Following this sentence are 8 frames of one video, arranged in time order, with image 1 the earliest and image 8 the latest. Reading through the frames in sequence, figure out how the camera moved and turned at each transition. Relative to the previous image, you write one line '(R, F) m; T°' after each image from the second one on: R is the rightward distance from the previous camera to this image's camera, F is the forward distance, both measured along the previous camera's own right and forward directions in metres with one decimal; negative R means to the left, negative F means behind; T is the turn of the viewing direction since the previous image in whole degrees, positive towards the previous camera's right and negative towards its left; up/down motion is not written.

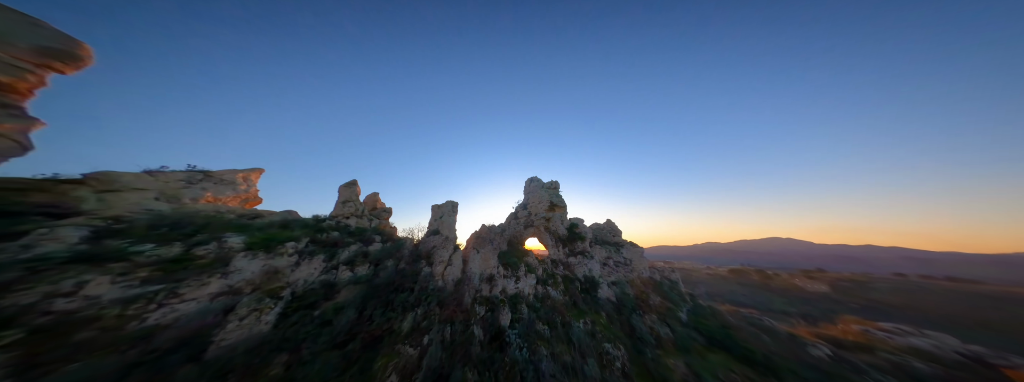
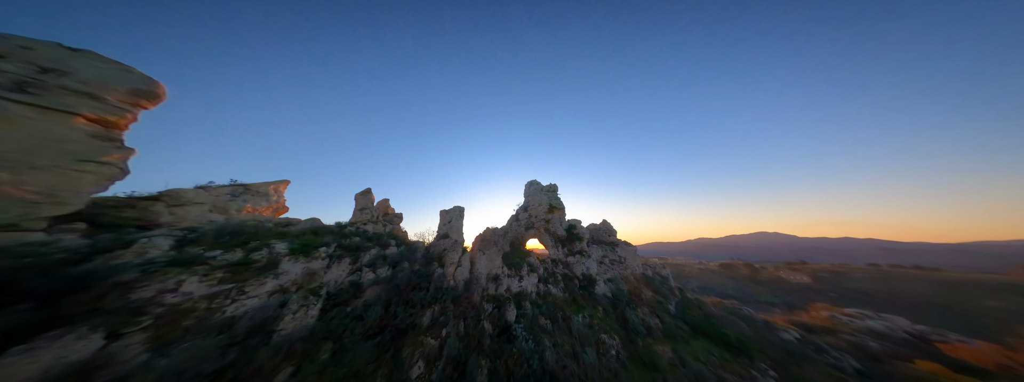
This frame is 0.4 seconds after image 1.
(-0.4, -1.1) m; +1°
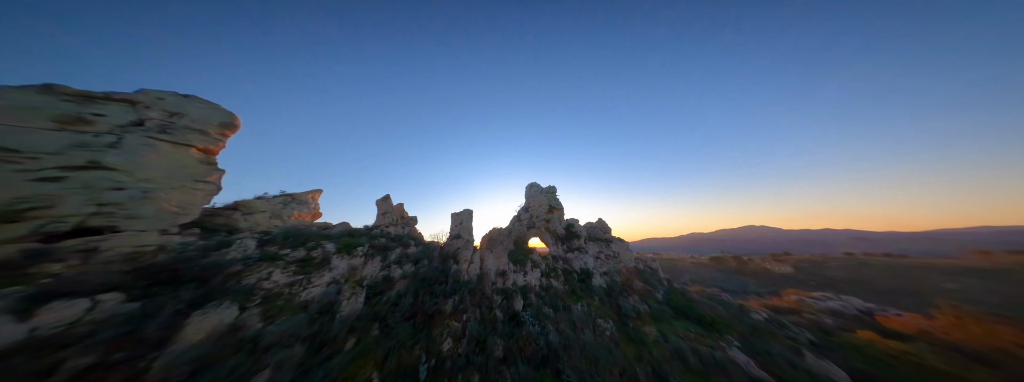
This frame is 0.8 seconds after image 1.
(-0.6, -1.7) m; +1°
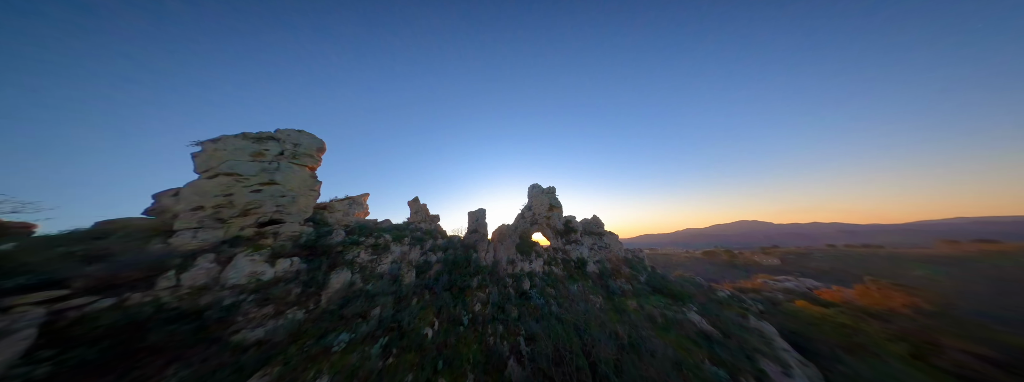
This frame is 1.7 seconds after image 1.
(-0.7, -3.2) m; 0°
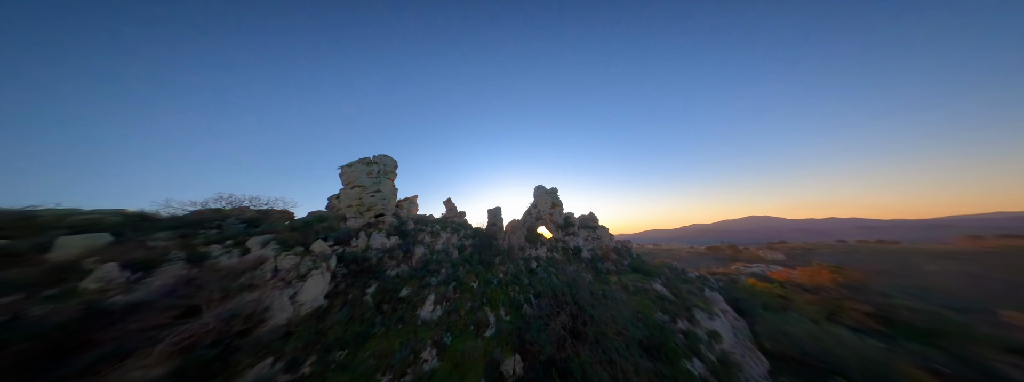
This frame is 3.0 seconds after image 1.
(-0.6, -4.9) m; -1°
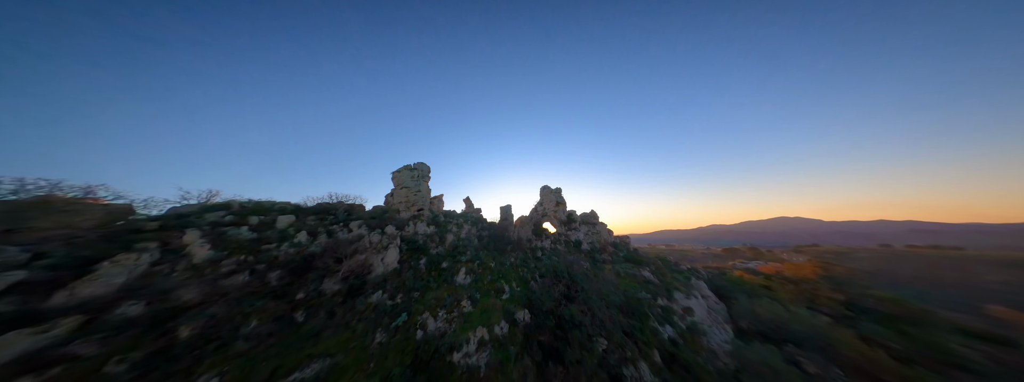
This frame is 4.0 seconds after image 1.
(0.0, -3.5) m; -3°
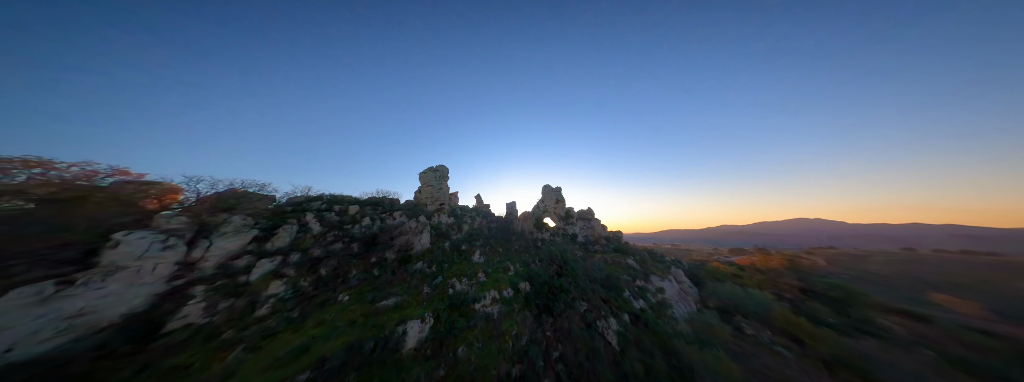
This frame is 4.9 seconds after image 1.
(0.0, -3.5) m; -1°
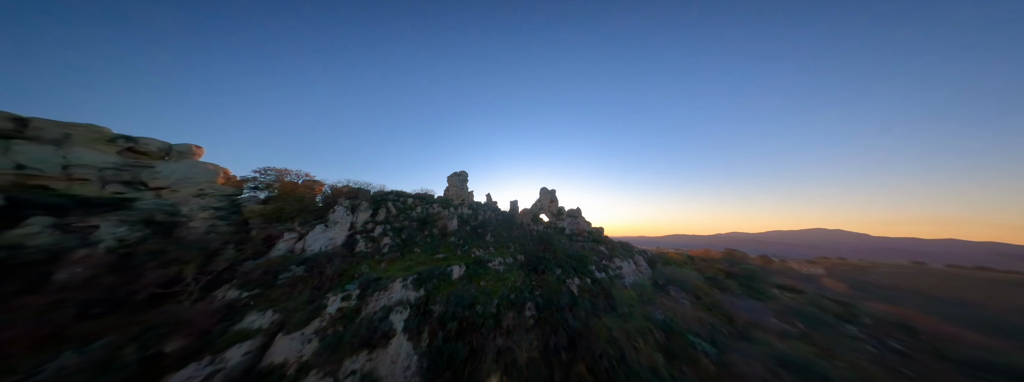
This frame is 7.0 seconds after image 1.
(0.0, -6.8) m; -1°
